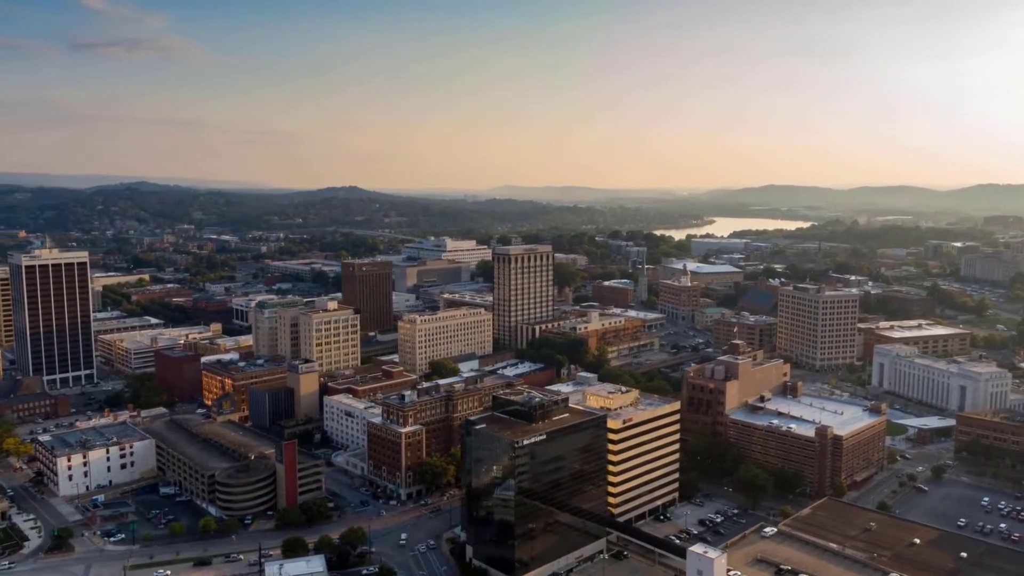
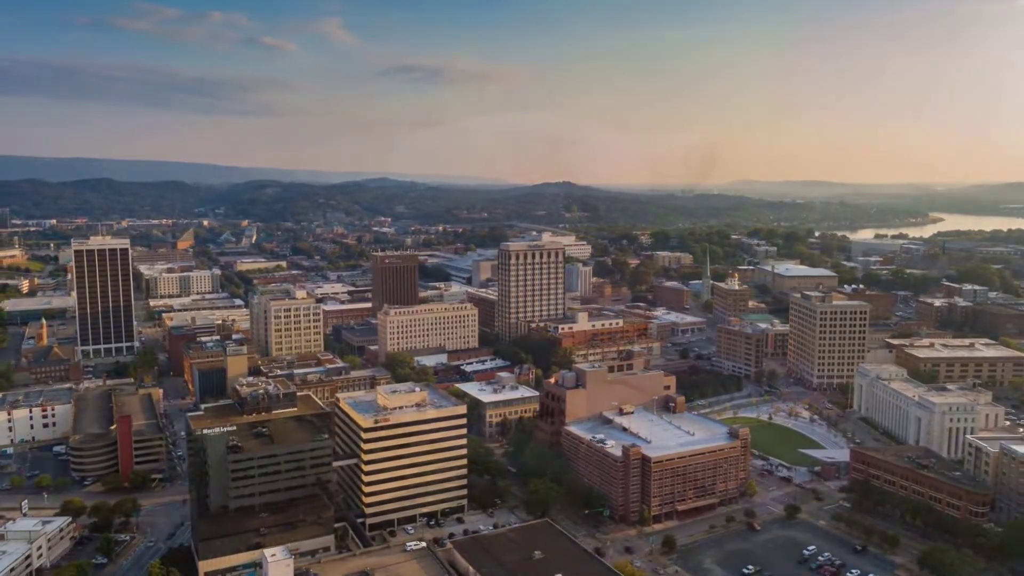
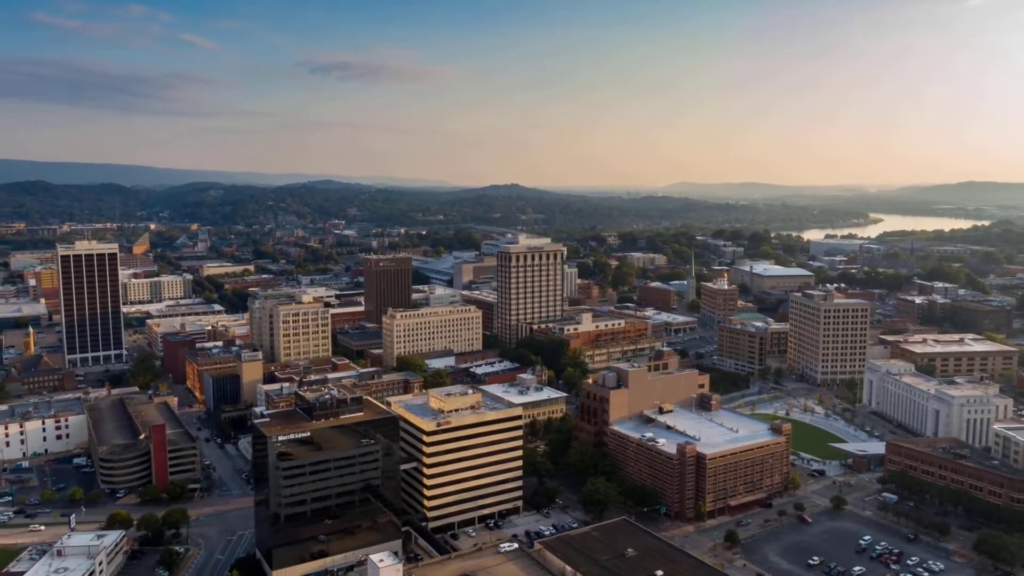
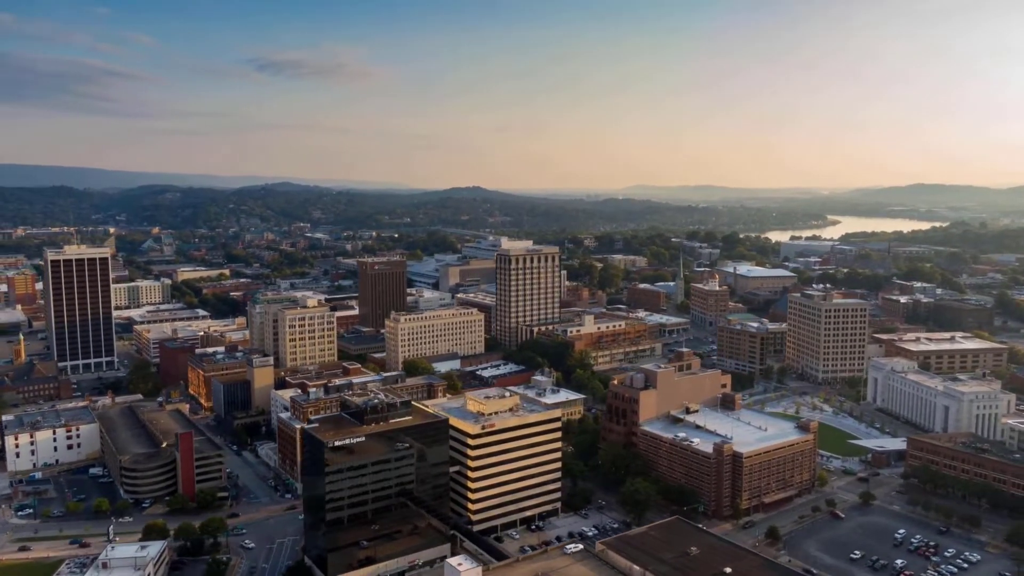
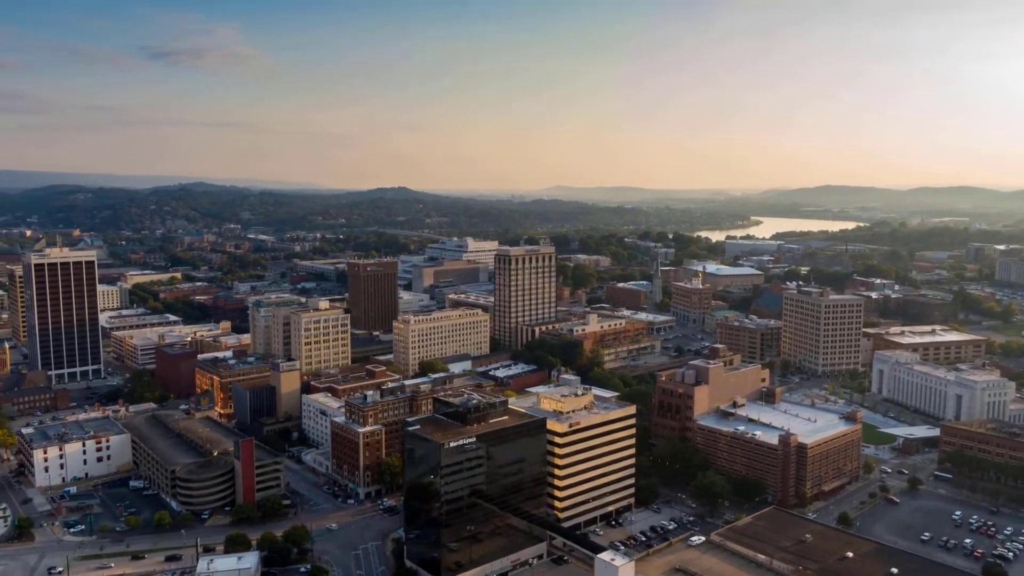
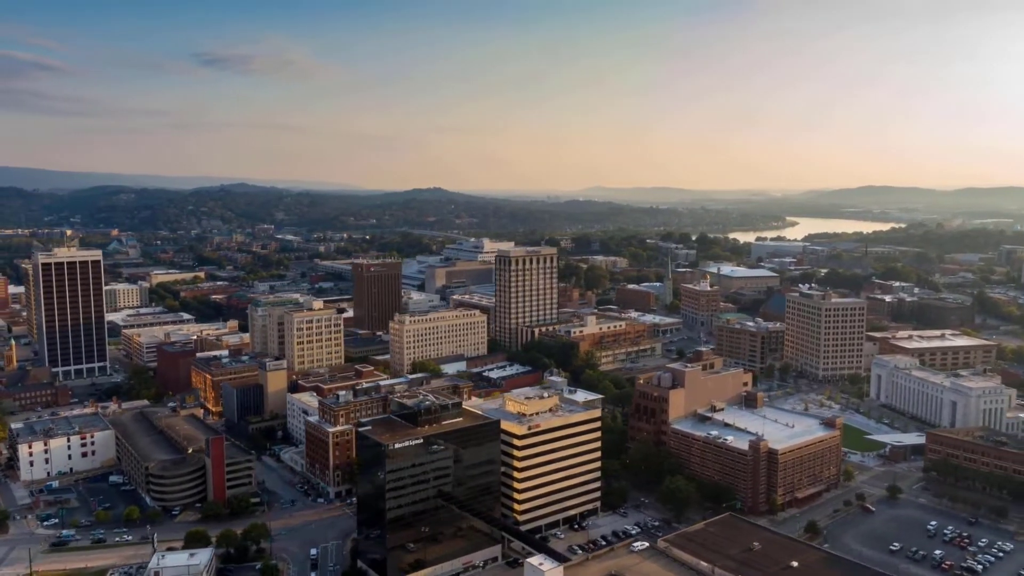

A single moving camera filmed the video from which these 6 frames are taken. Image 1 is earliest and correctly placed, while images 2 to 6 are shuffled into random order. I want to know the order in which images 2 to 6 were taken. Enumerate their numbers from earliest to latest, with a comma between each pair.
5, 6, 4, 3, 2
